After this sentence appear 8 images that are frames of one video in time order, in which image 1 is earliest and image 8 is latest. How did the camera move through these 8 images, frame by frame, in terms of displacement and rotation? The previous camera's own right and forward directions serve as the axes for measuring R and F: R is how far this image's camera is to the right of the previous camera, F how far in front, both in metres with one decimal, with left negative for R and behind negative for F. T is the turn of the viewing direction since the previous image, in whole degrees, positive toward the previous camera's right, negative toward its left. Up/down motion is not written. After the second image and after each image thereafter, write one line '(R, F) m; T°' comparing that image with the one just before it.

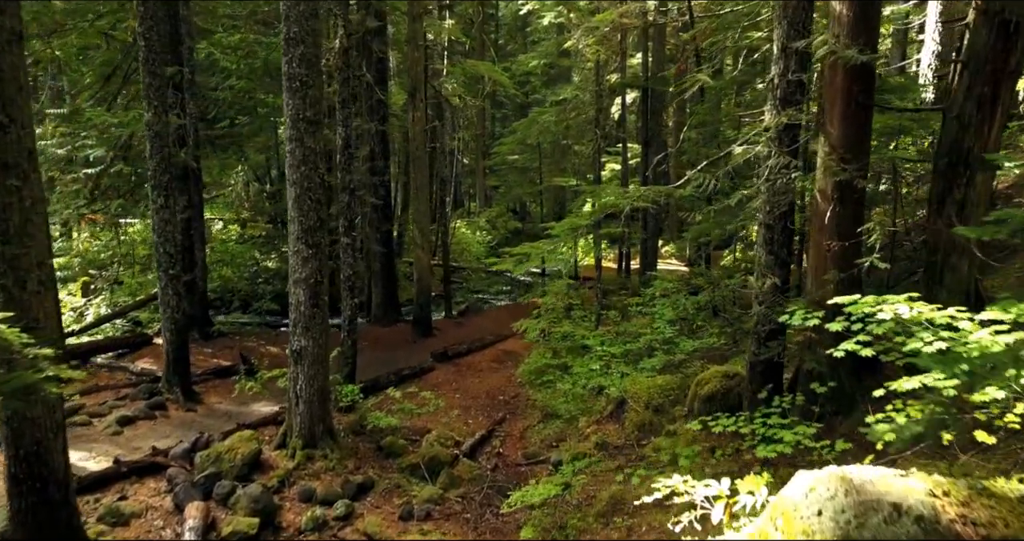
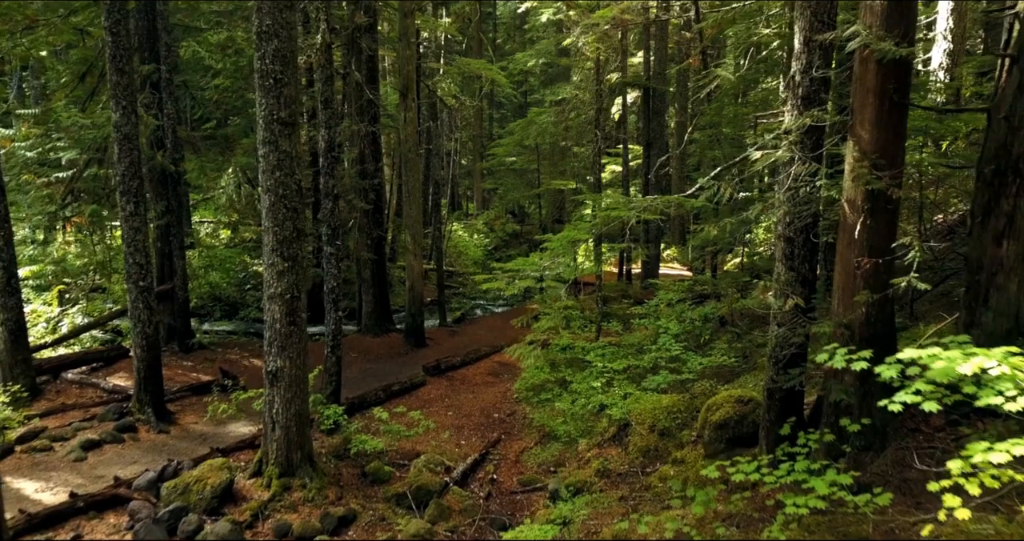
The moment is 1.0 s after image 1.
(+0.1, +0.7) m; 0°
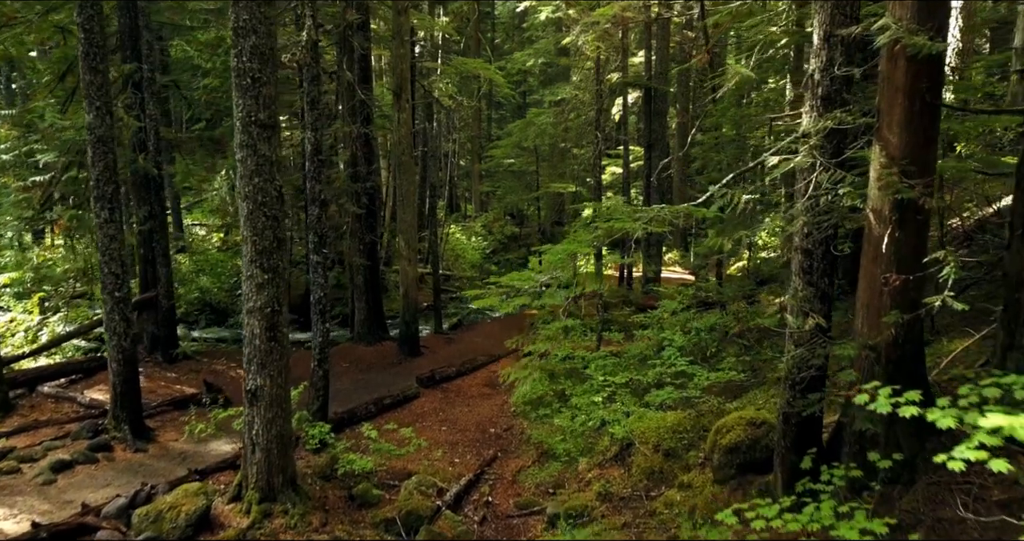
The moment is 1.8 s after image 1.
(0.0, +0.5) m; 0°
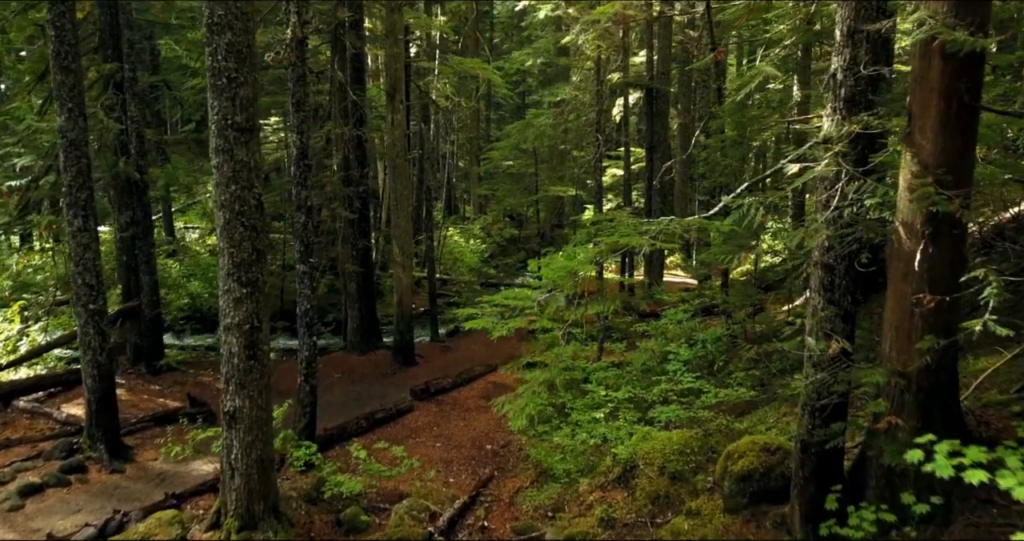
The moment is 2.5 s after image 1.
(0.0, +0.5) m; 0°
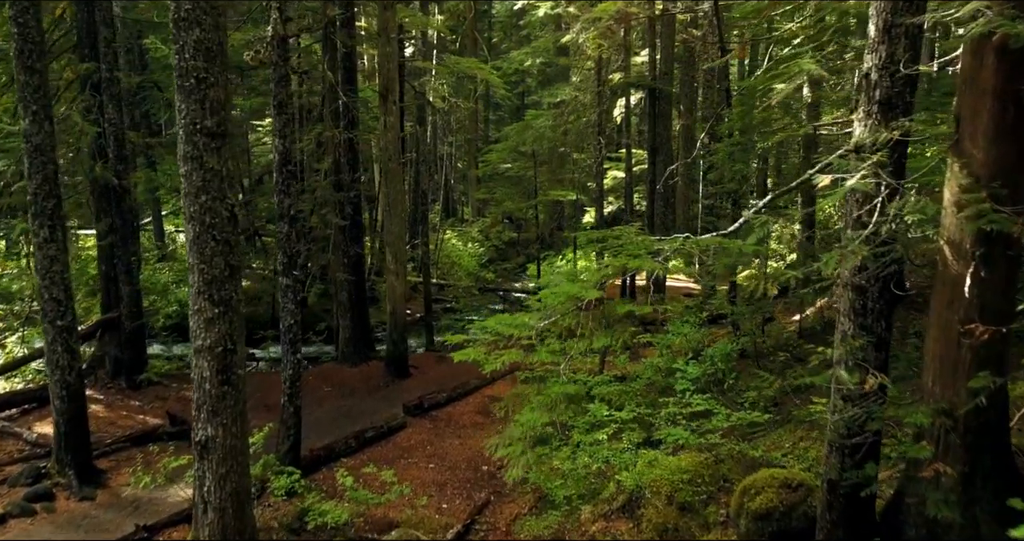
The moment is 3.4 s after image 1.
(0.0, +0.5) m; 0°
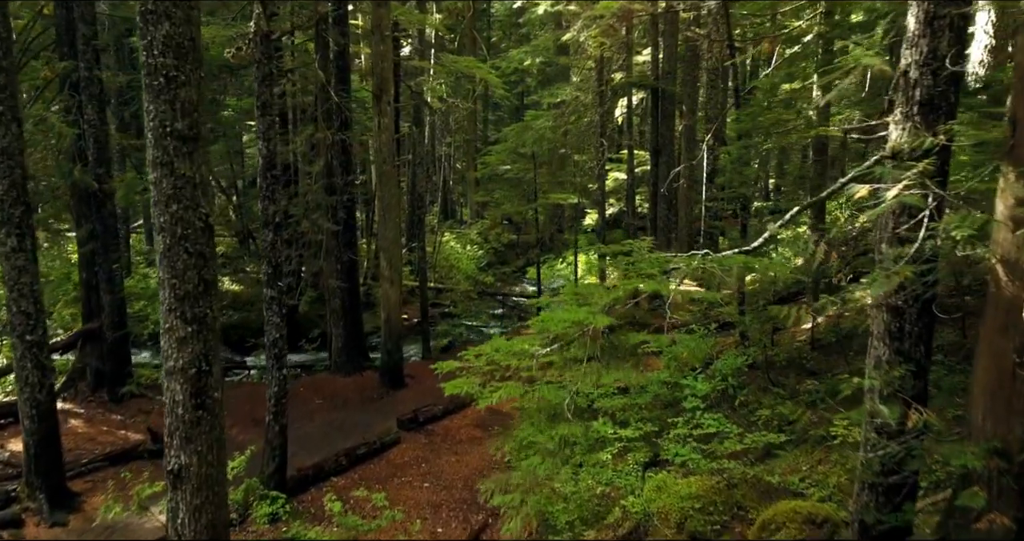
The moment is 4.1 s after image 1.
(0.0, +0.5) m; 0°
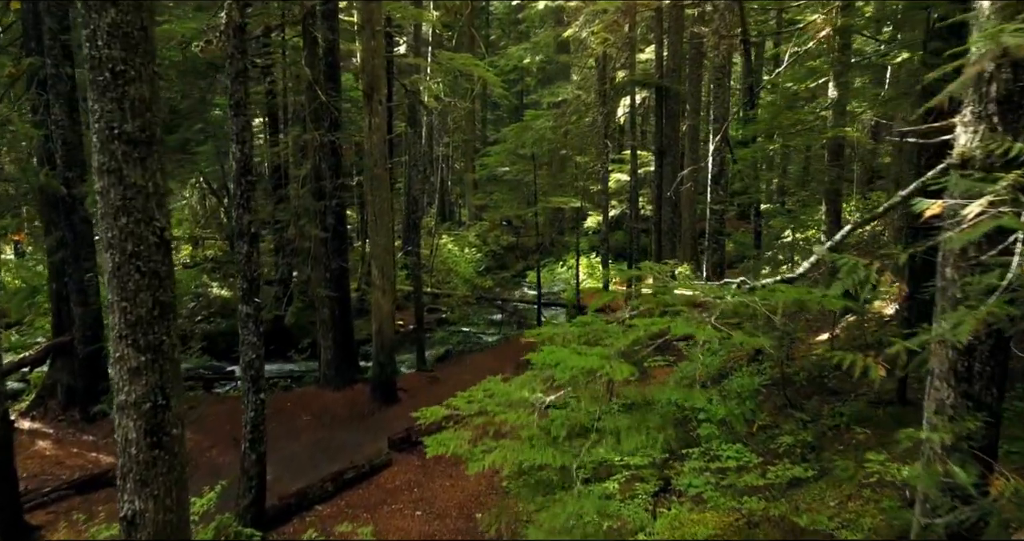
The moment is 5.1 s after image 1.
(0.0, +0.7) m; 0°
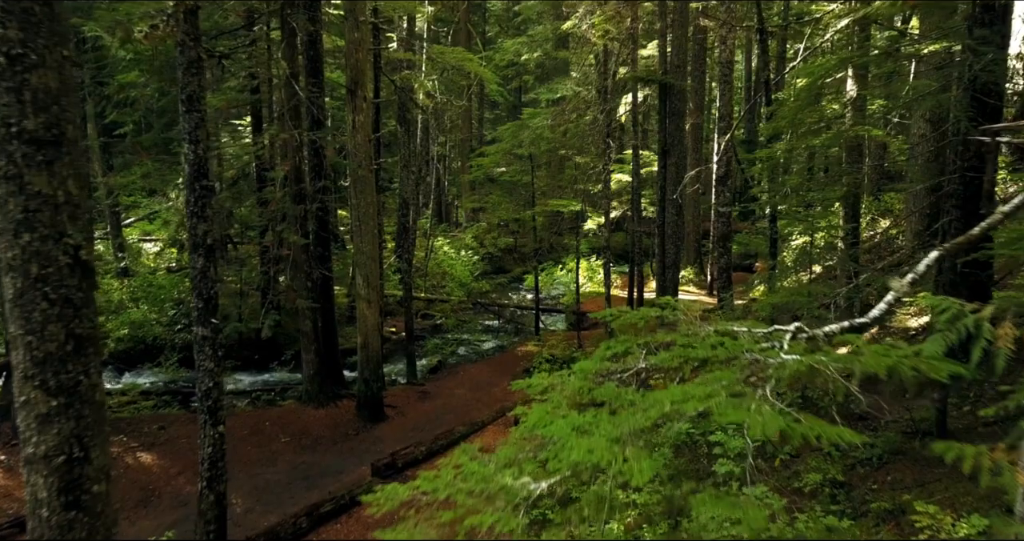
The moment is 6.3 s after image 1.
(+0.1, +0.8) m; 0°
